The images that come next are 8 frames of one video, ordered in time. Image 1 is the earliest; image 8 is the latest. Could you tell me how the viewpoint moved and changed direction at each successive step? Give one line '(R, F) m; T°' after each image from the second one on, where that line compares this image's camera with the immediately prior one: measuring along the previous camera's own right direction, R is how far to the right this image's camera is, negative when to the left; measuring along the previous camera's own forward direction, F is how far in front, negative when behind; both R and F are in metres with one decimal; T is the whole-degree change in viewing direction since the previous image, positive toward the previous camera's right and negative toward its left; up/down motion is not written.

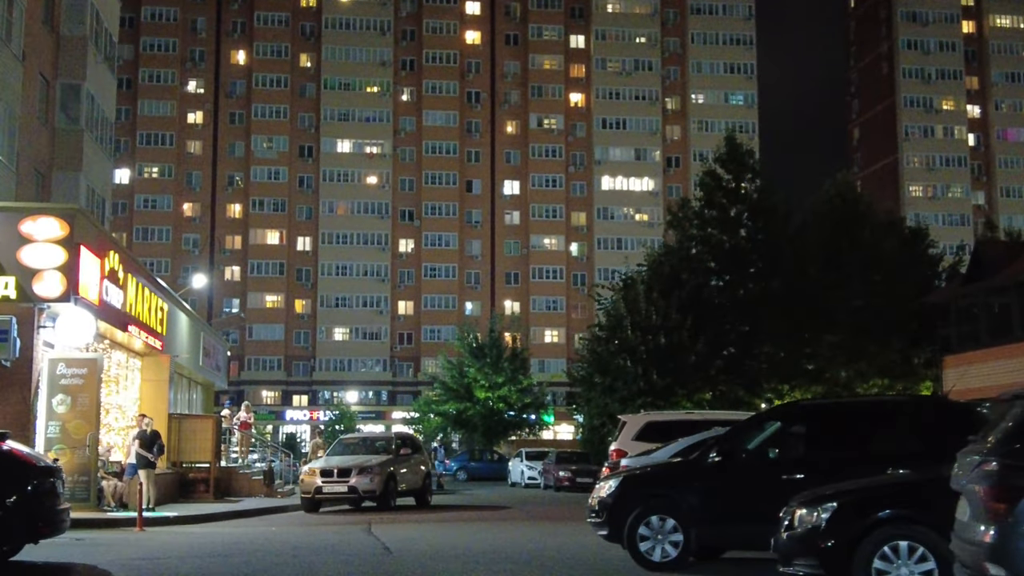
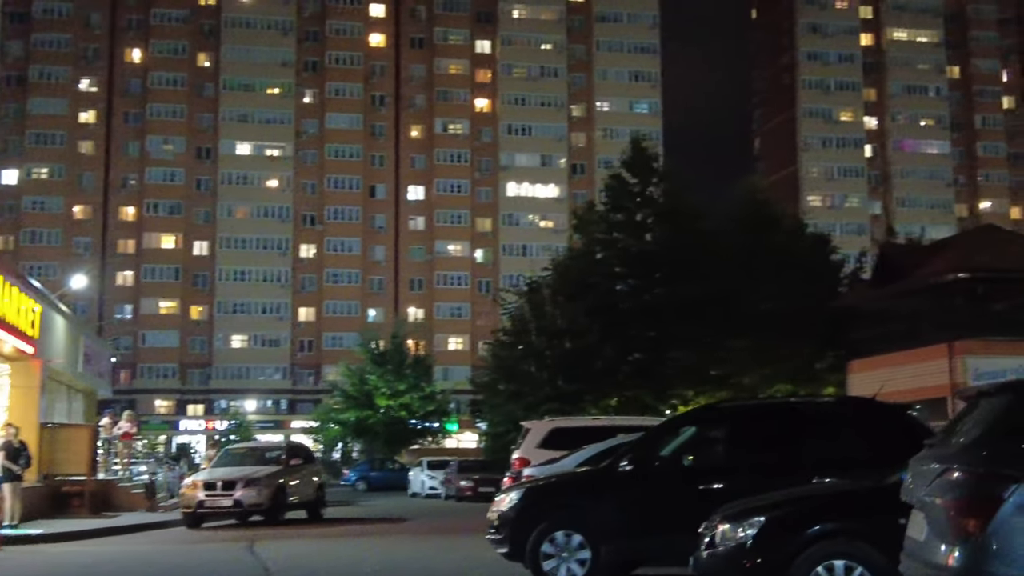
(+0.1, +1.2) m; +5°
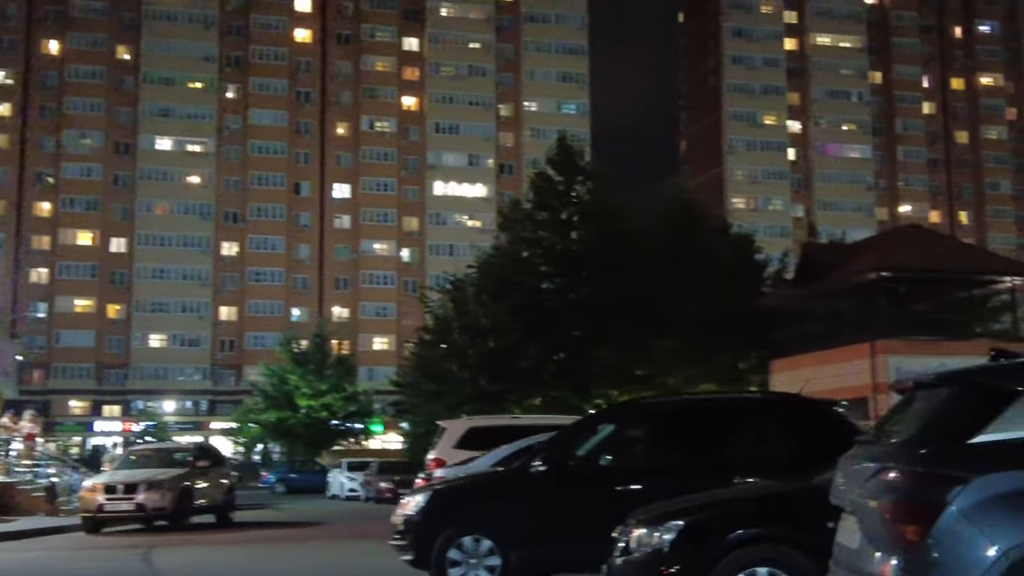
(+0.2, +0.7) m; +4°
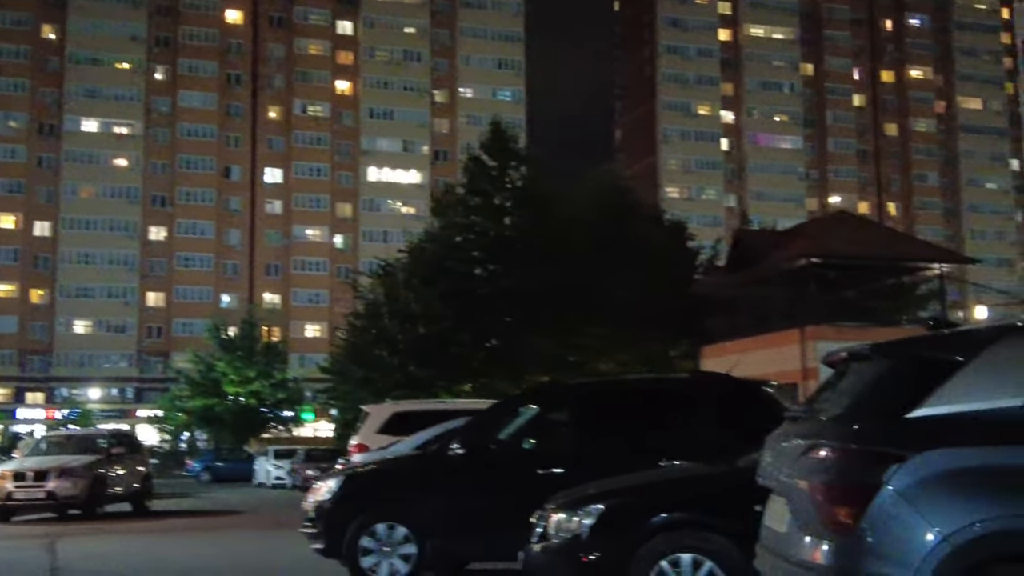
(+0.1, +0.5) m; +3°
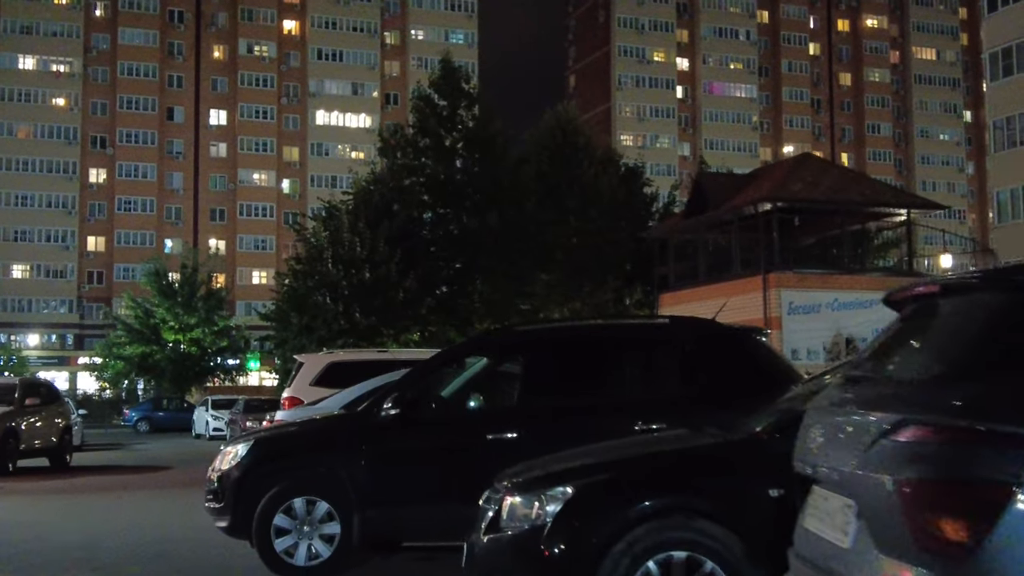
(0.0, +1.6) m; +2°
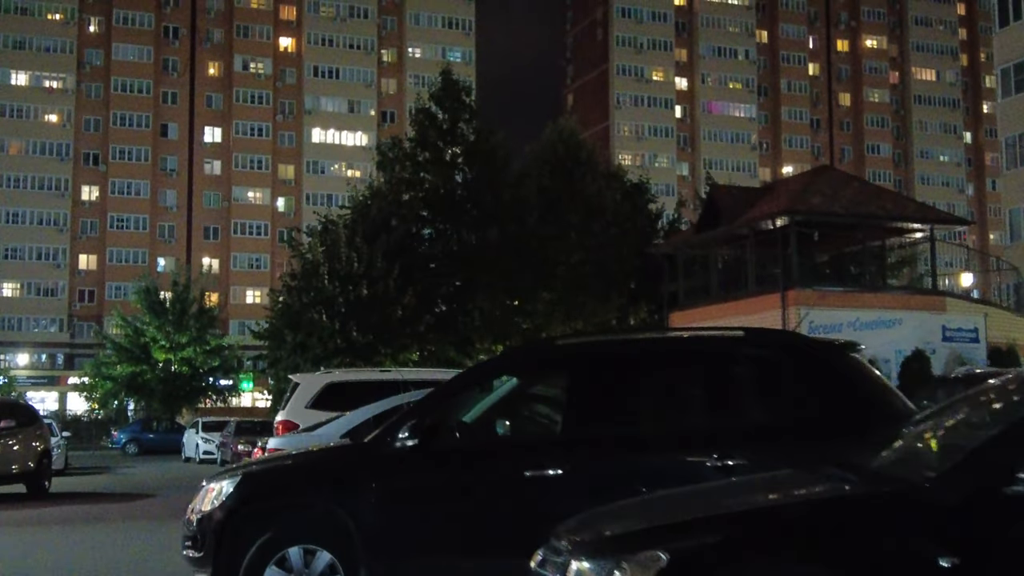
(-0.3, +1.3) m; 0°
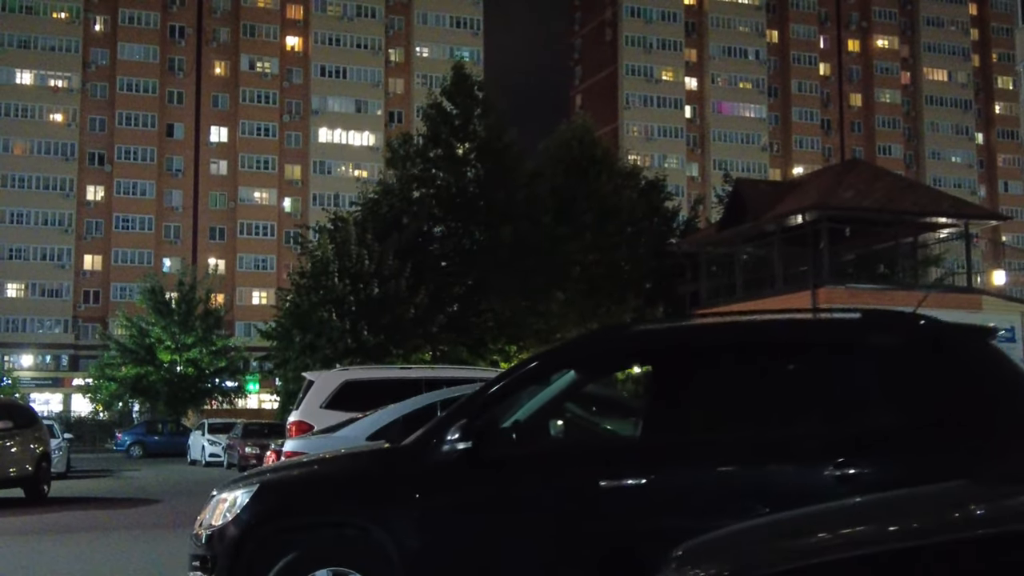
(-0.3, +1.0) m; 0°
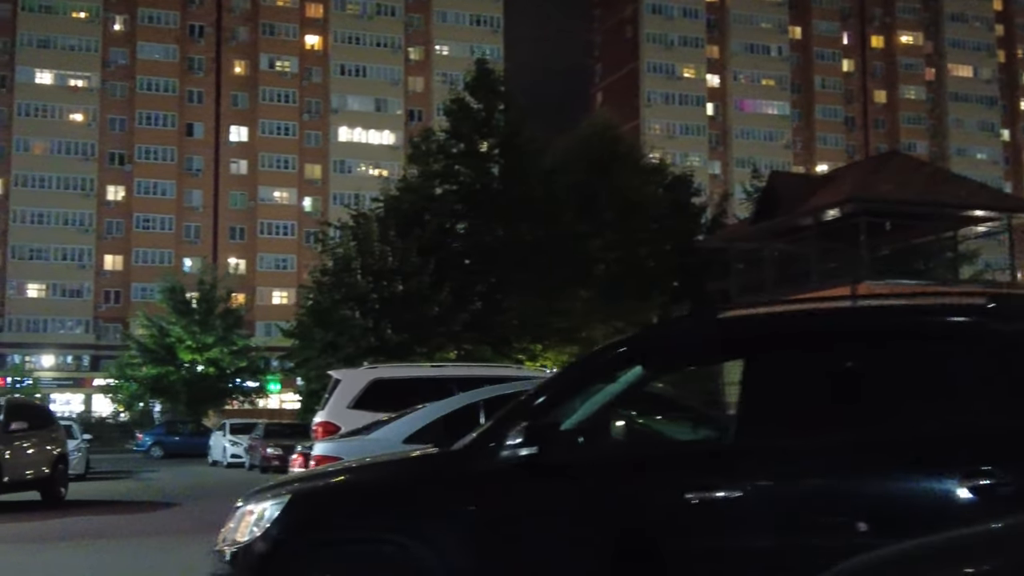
(-0.2, +0.7) m; -1°
